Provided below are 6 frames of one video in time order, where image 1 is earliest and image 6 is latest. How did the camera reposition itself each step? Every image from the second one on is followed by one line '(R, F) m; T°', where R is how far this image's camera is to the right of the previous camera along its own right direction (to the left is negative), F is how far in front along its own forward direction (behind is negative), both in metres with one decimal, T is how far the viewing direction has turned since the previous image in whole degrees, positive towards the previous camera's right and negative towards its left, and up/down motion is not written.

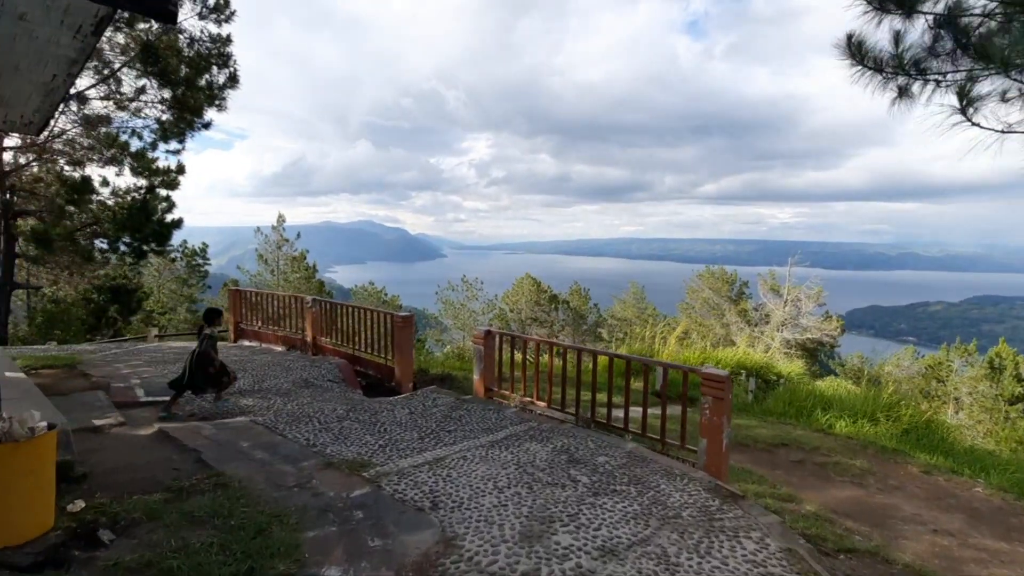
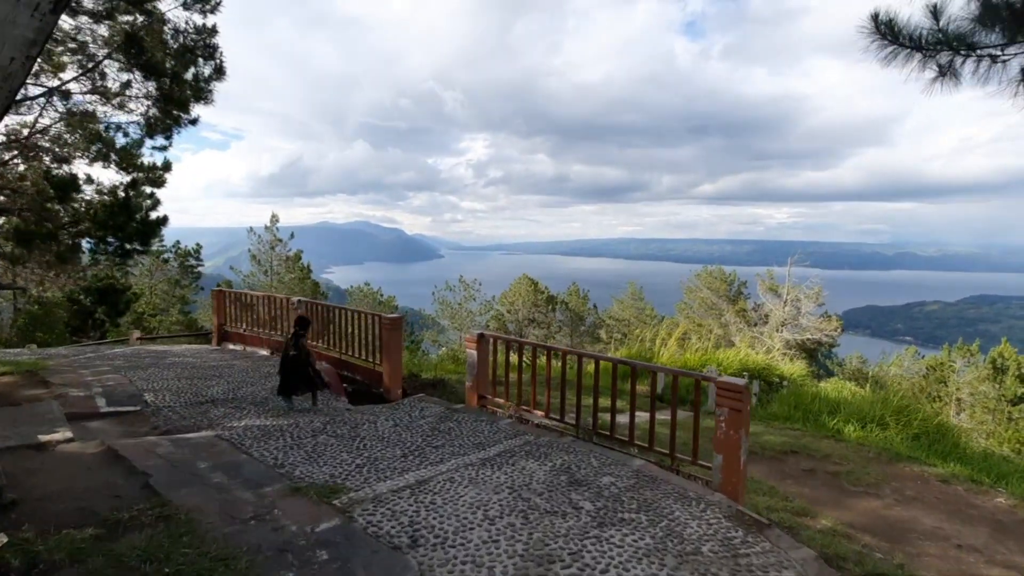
(0.0, +0.3) m; 0°
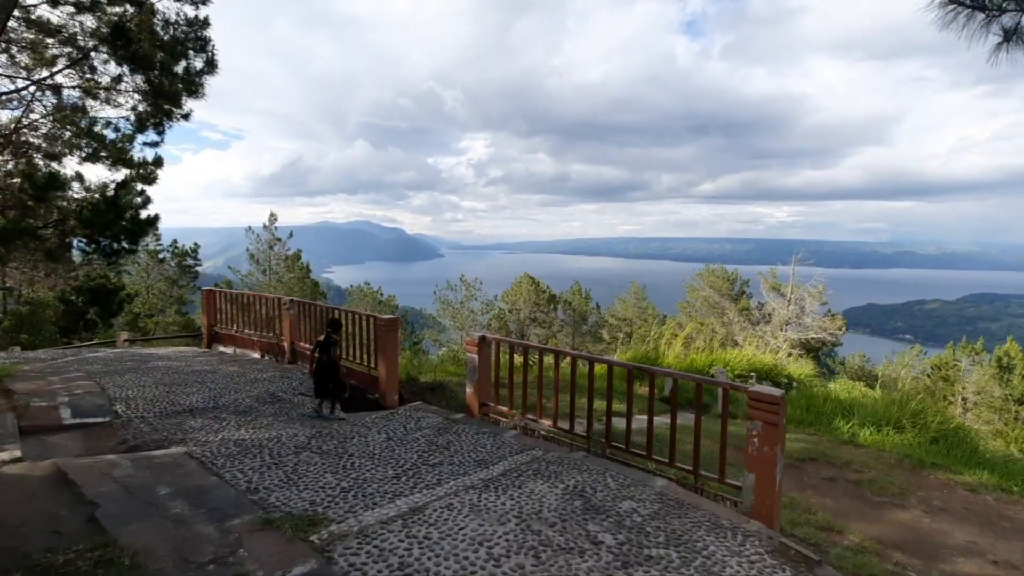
(0.0, +0.3) m; 0°
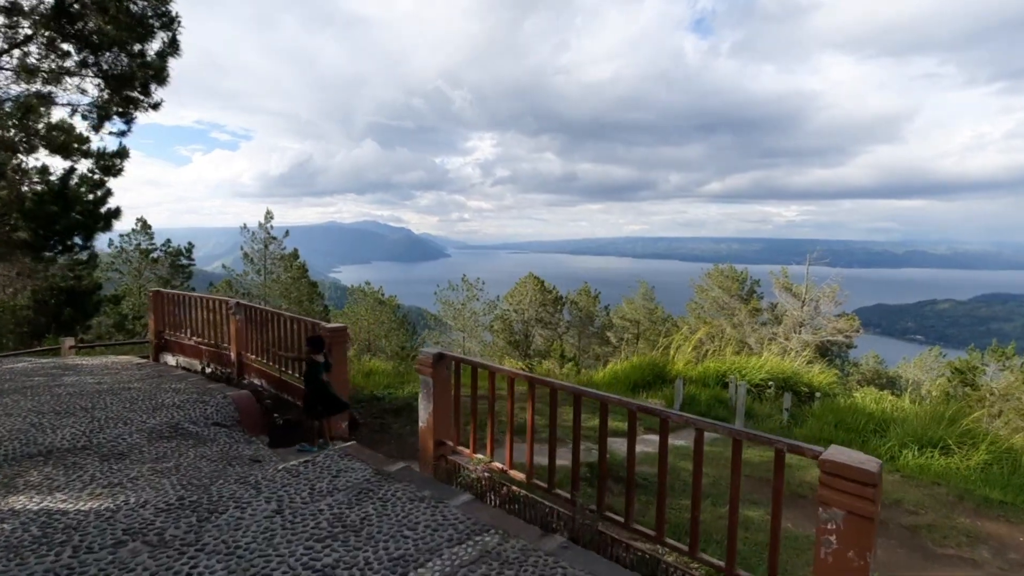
(+0.2, +1.0) m; -1°
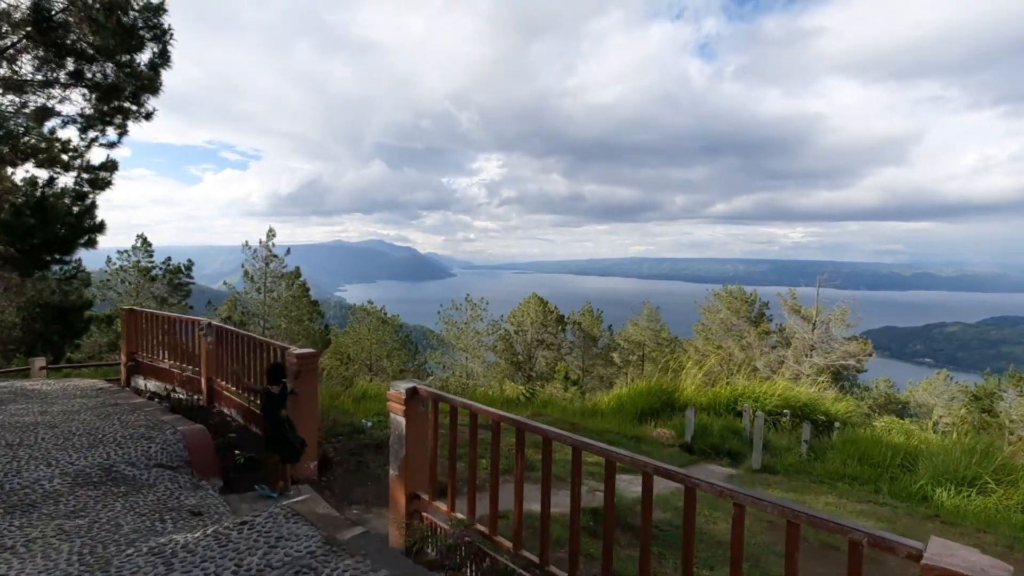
(+0.1, +0.5) m; -1°
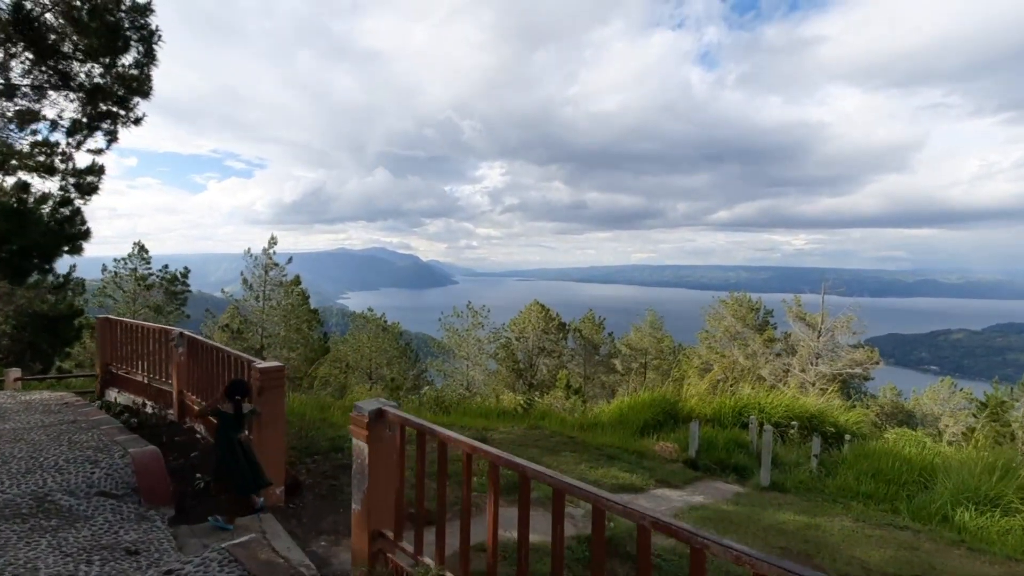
(+0.1, +0.3) m; 0°
